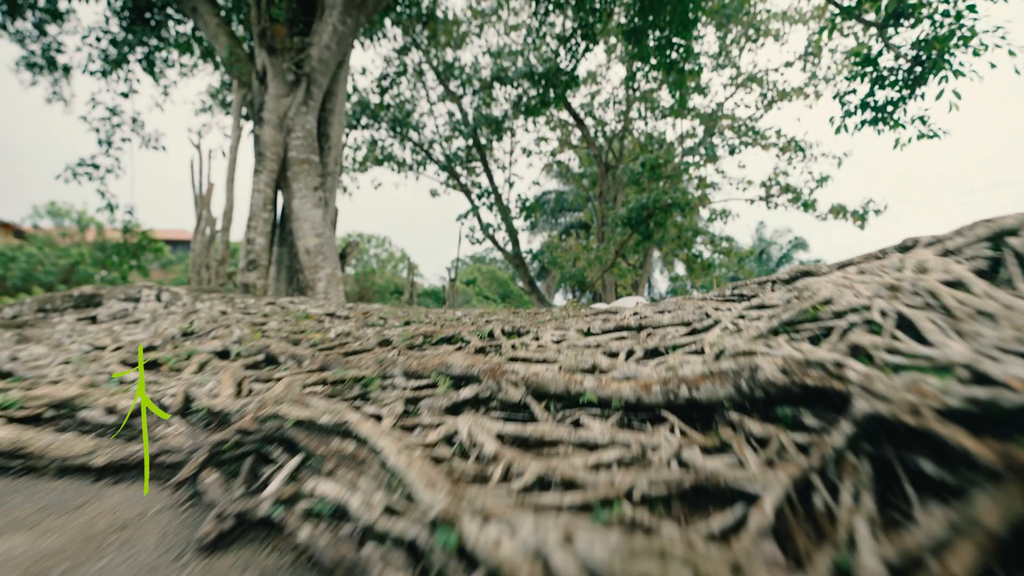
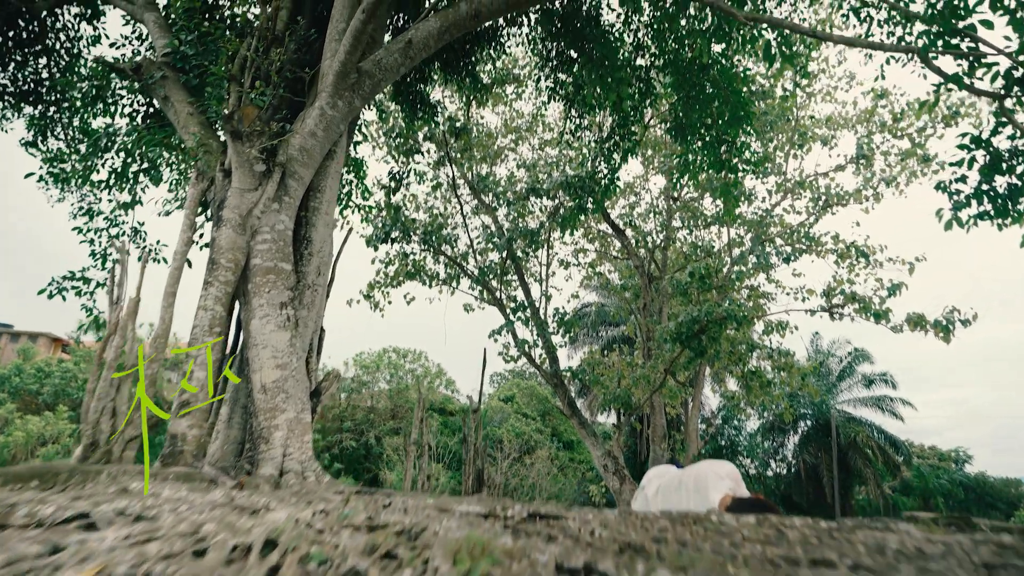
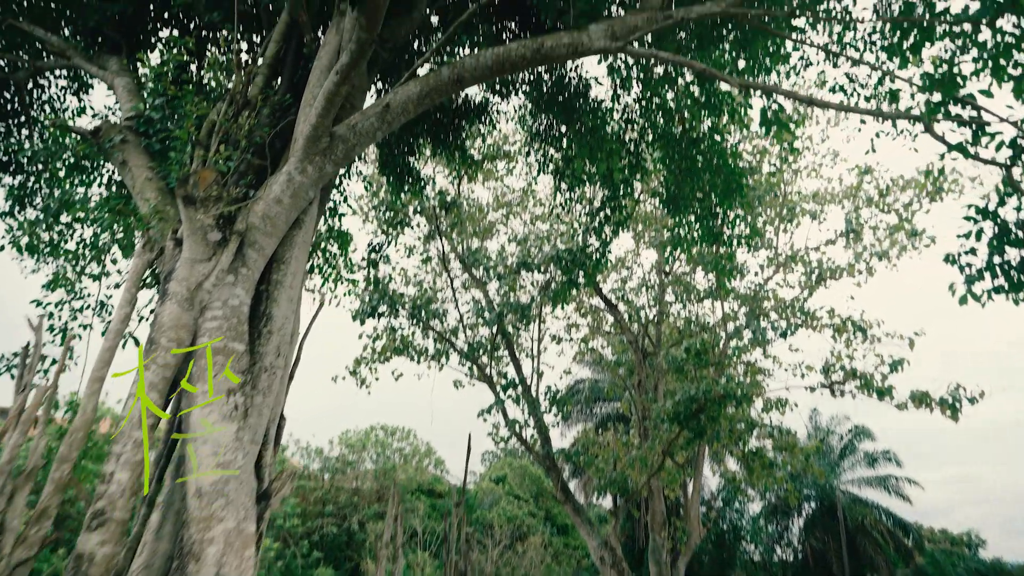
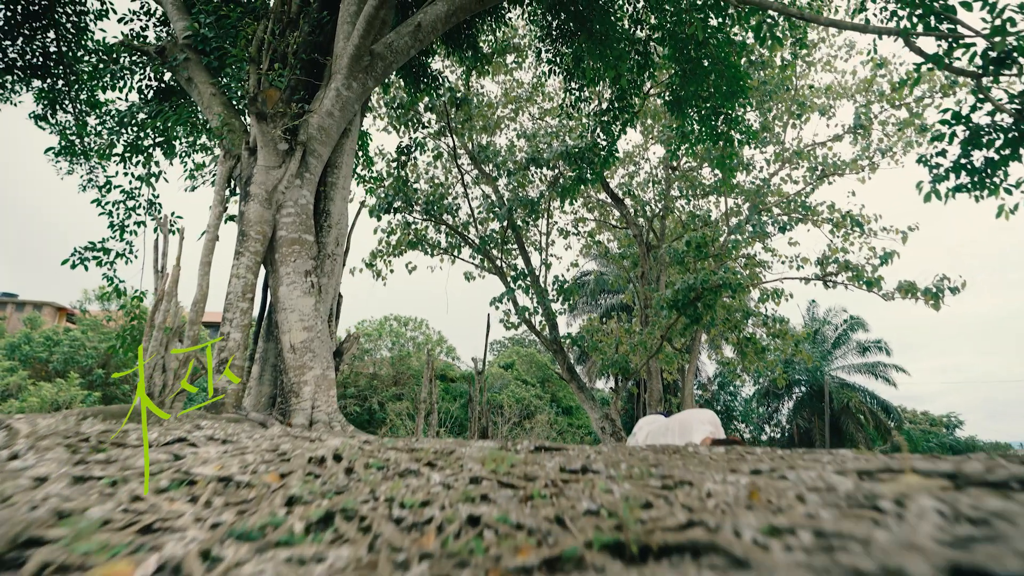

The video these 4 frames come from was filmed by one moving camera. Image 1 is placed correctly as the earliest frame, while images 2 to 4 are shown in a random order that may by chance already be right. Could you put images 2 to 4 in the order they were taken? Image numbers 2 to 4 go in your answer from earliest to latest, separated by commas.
4, 2, 3
